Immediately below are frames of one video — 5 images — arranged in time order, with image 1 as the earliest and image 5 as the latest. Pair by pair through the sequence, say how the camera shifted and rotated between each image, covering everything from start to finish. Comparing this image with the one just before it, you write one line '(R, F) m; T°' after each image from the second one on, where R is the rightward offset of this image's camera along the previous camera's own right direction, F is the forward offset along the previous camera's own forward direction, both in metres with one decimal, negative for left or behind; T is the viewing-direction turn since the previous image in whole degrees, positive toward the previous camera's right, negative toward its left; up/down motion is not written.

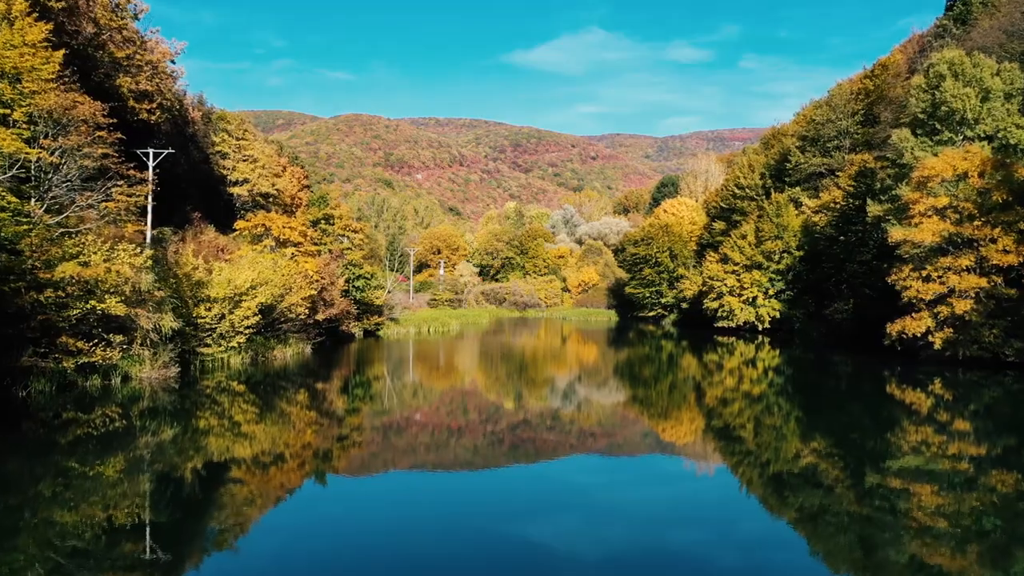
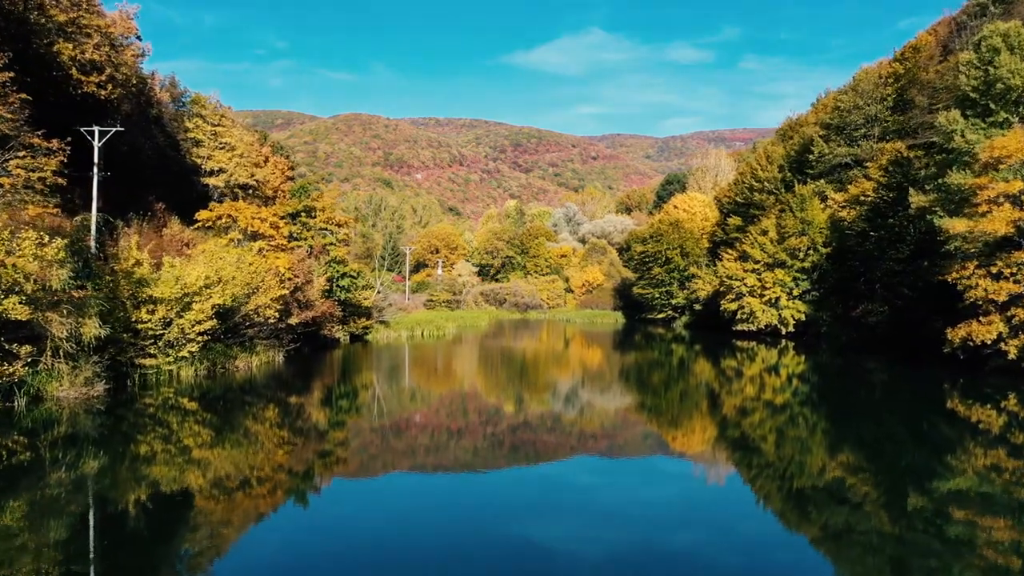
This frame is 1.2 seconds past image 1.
(0.0, +1.9) m; 0°
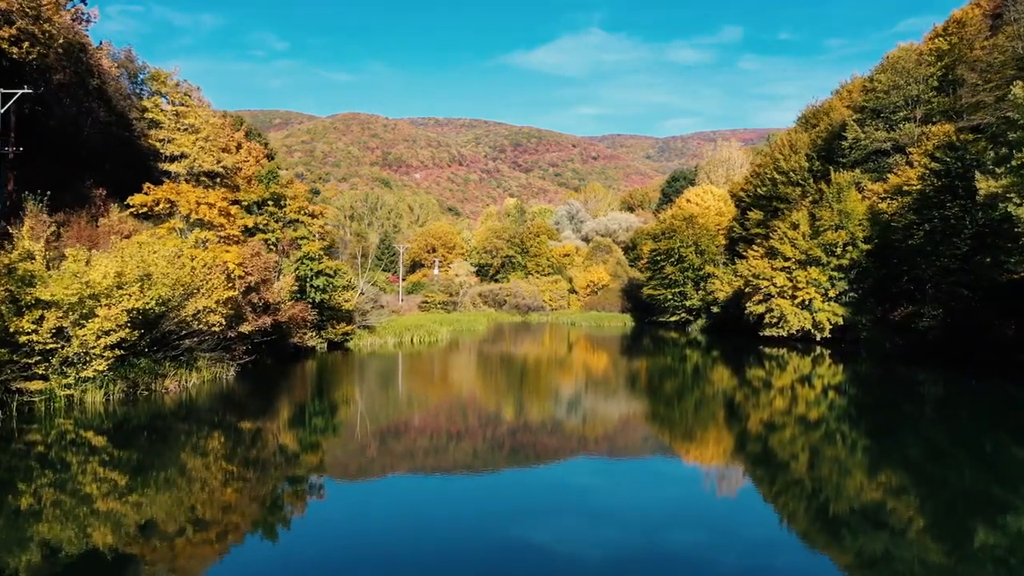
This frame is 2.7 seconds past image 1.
(0.0, +2.4) m; 0°
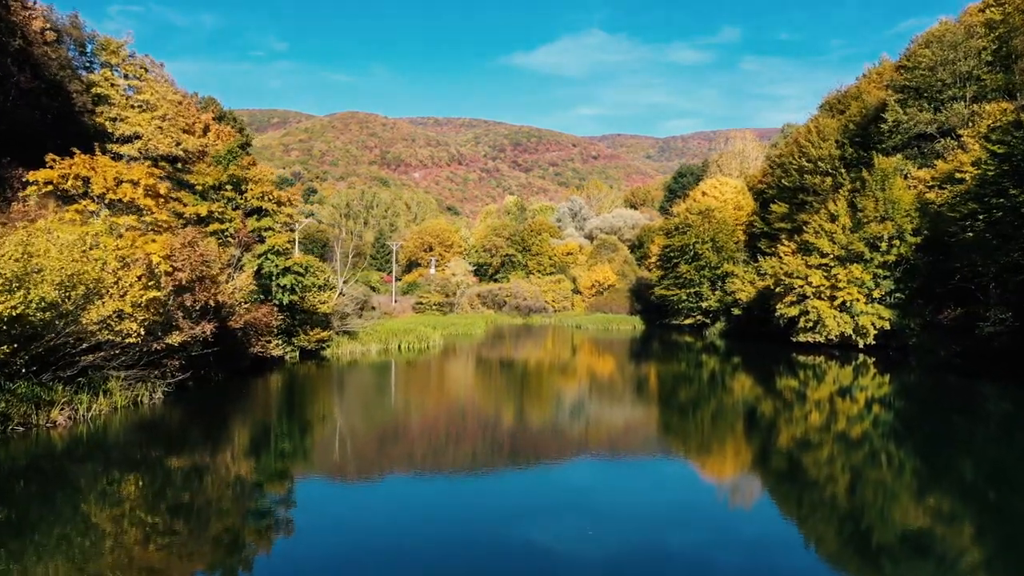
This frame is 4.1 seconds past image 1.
(0.0, +2.3) m; 0°
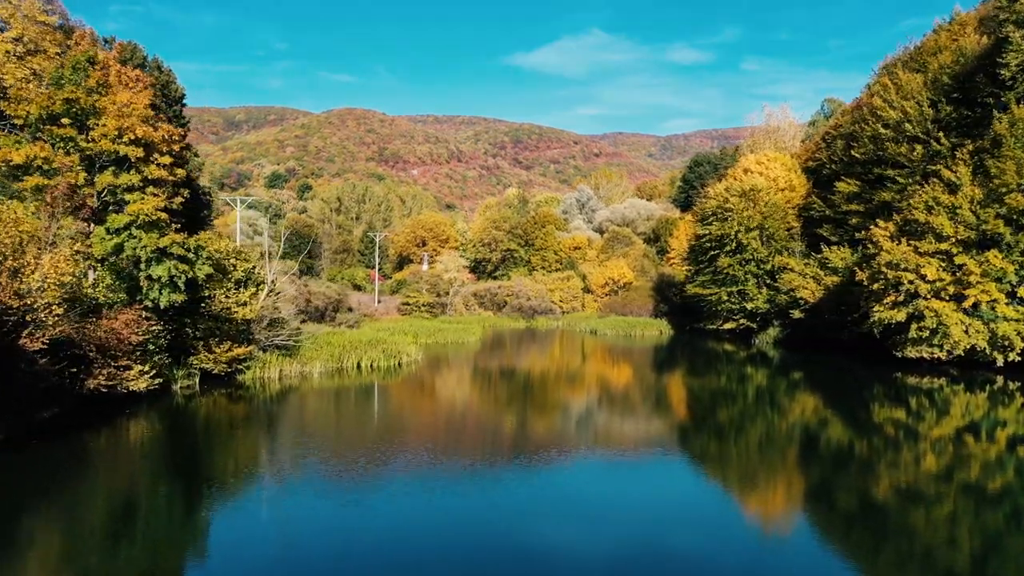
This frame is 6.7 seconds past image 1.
(-0.1, +4.8) m; 0°
